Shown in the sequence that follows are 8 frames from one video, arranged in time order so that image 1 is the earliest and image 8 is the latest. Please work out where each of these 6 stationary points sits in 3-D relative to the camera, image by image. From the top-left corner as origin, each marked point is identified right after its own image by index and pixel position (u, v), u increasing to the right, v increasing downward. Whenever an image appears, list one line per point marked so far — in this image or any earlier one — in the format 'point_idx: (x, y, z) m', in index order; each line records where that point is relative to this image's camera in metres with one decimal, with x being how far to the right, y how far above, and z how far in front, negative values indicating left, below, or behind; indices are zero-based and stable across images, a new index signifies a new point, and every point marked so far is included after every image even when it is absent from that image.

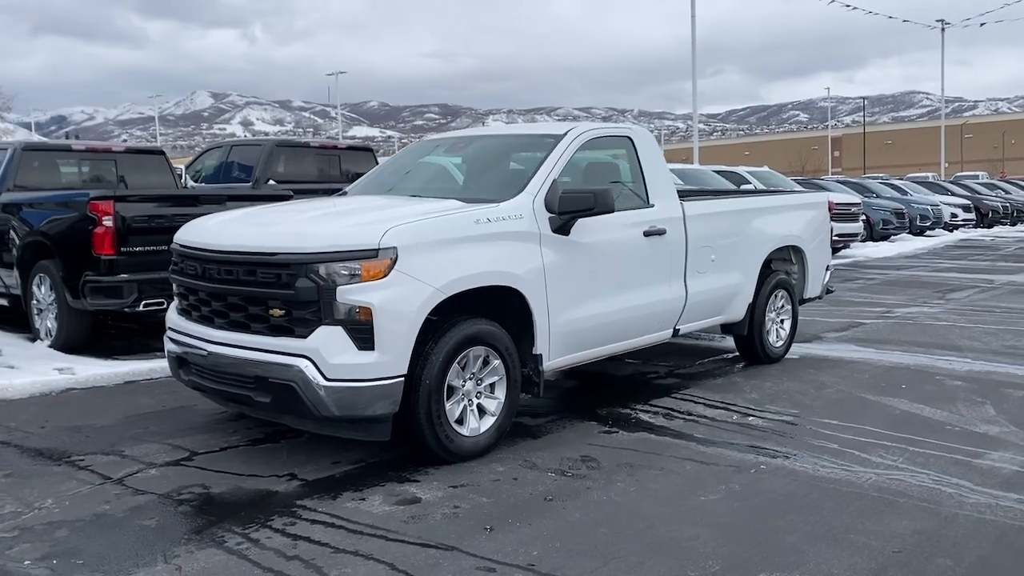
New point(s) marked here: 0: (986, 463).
0: (+2.8, -1.1, +5.3) m
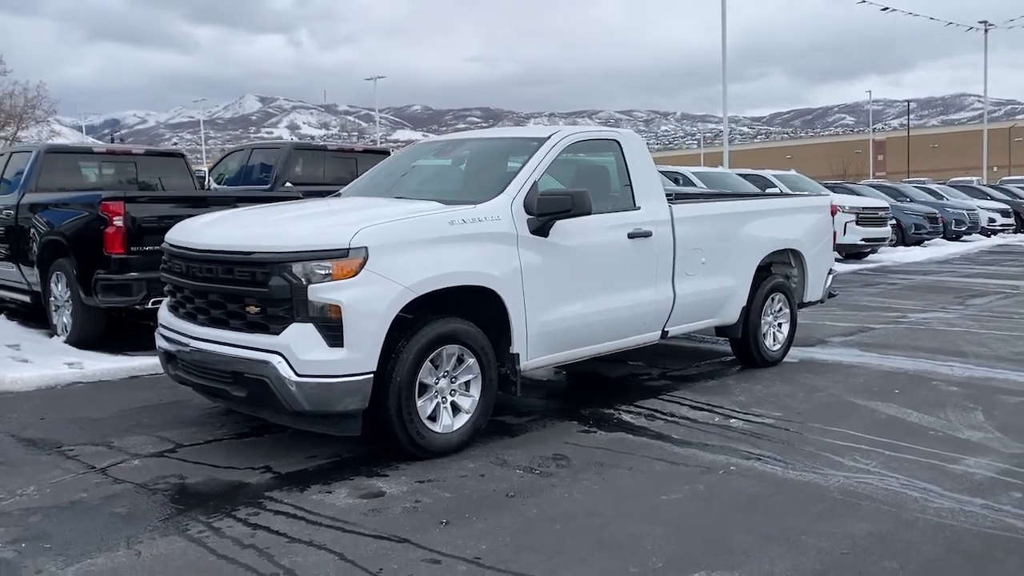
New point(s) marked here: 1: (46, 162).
0: (+2.6, -1.1, +5.3) m
1: (-5.6, +1.5, +10.5) m
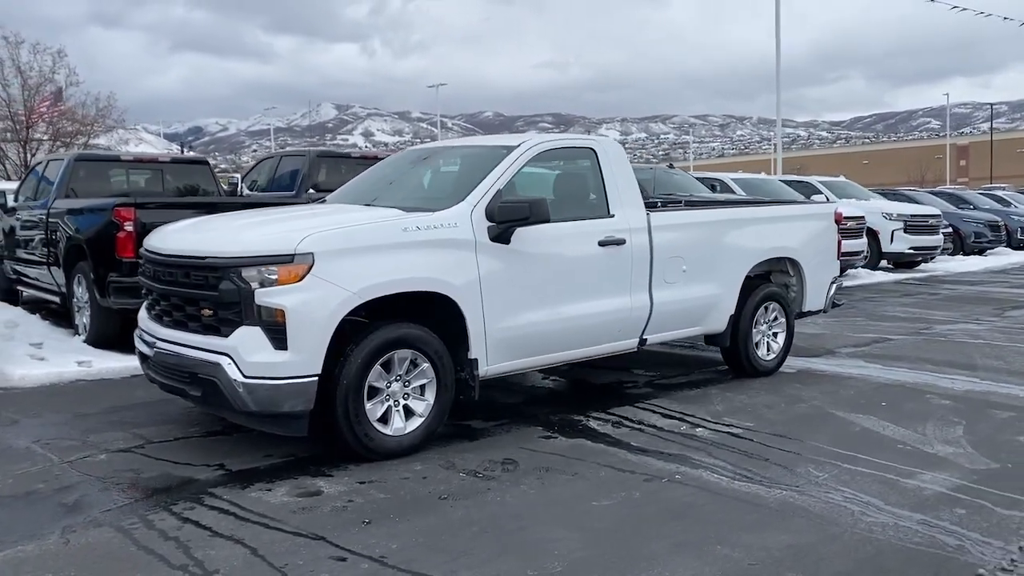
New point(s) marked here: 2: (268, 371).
0: (+2.3, -1.1, +5.1) m
1: (-5.5, +1.5, +11.0) m
2: (-1.4, -0.5, +5.0) m
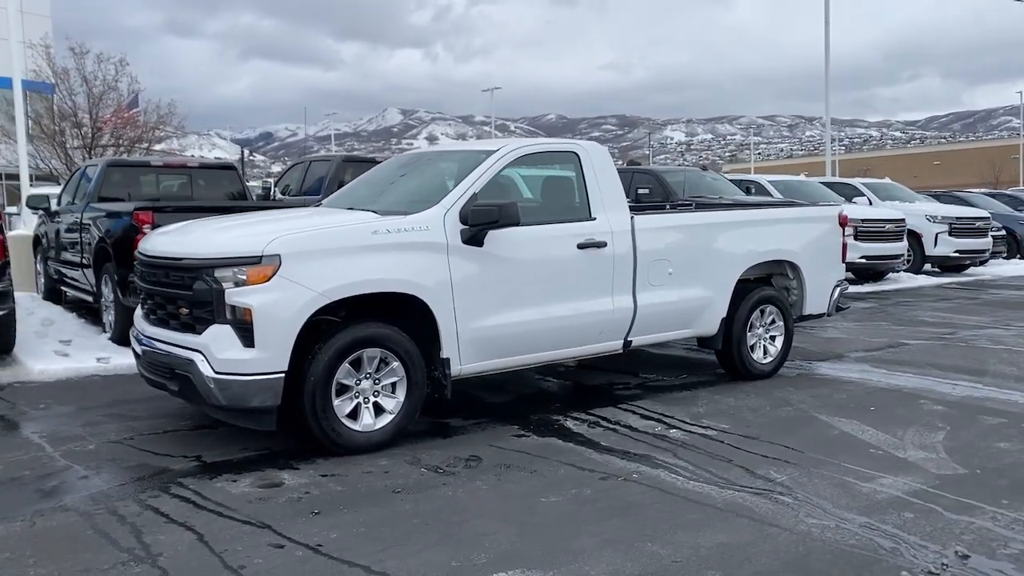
0: (+2.1, -1.2, +5.1) m
1: (-5.3, +1.5, +11.6) m
2: (-1.6, -0.5, +5.3) m
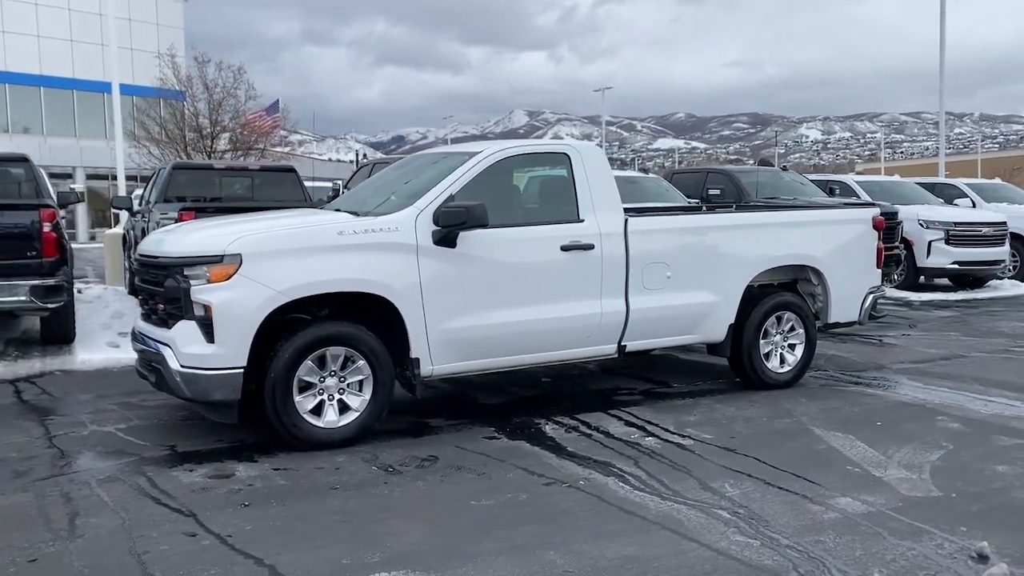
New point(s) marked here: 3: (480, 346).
0: (+1.7, -1.2, +4.8) m
1: (-4.7, +1.5, +12.2) m
2: (-2.0, -0.5, +5.5) m
3: (-0.2, -0.4, +6.3) m
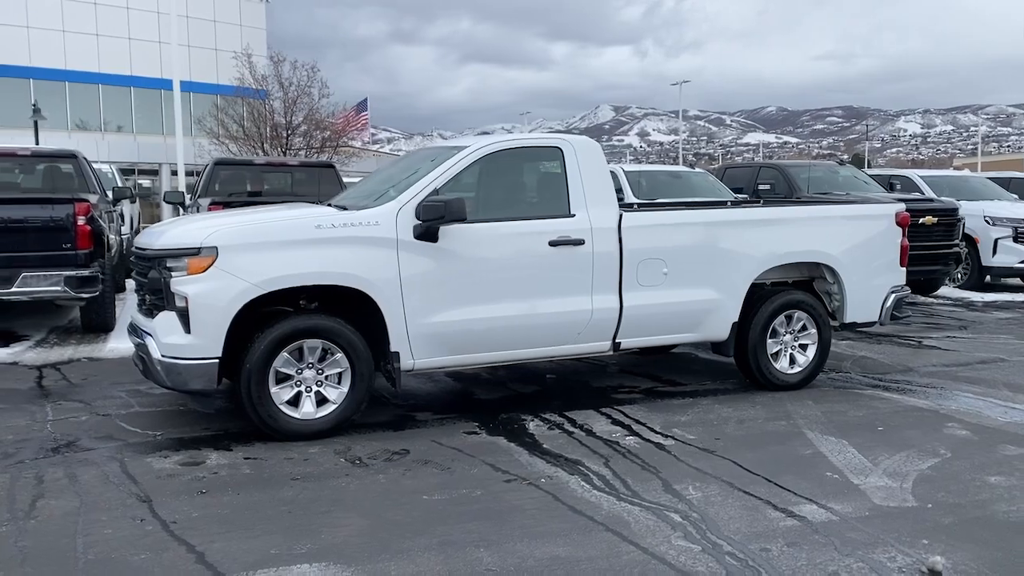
0: (+1.4, -1.2, +4.6) m
1: (-4.2, +1.6, +12.6) m
2: (-2.1, -0.4, +5.6) m
3: (-0.3, -0.4, +6.3) m
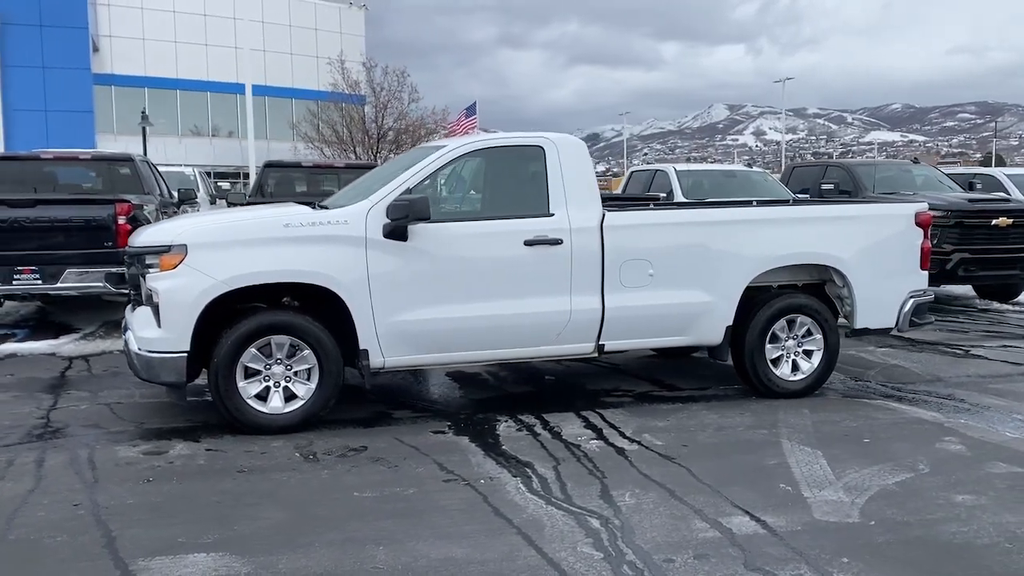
0: (+1.0, -1.2, +4.5) m
1: (-3.6, +1.7, +13.1) m
2: (-2.4, -0.4, +5.9) m
3: (-0.5, -0.4, +6.3) m
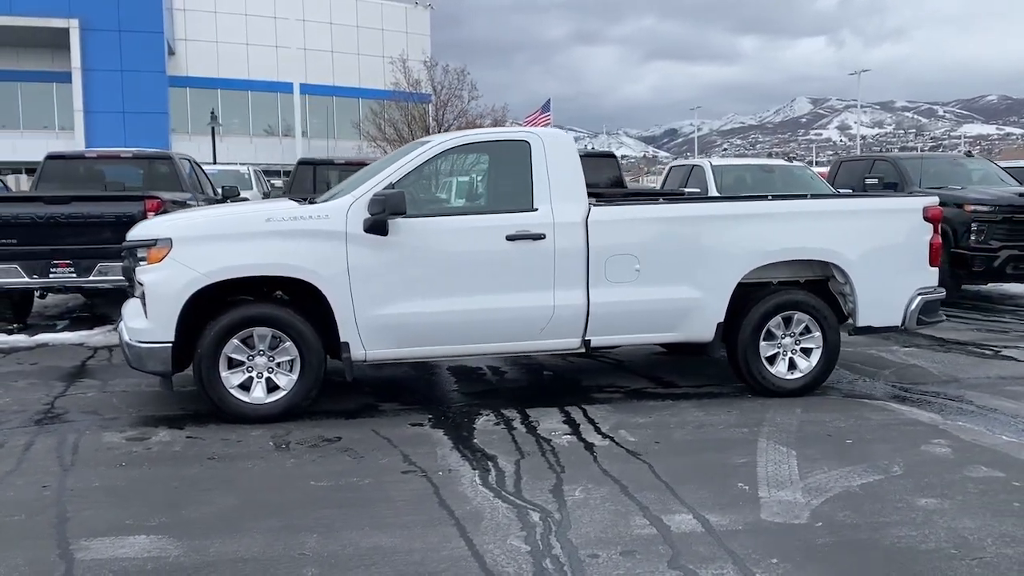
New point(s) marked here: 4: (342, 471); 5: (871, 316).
0: (+0.7, -1.2, +4.4) m
1: (-3.2, +1.7, +13.3) m
2: (-2.6, -0.3, +6.1) m
3: (-0.7, -0.3, +6.4) m
4: (-1.0, -1.1, +5.2) m
5: (+2.9, -0.2, +7.1) m
